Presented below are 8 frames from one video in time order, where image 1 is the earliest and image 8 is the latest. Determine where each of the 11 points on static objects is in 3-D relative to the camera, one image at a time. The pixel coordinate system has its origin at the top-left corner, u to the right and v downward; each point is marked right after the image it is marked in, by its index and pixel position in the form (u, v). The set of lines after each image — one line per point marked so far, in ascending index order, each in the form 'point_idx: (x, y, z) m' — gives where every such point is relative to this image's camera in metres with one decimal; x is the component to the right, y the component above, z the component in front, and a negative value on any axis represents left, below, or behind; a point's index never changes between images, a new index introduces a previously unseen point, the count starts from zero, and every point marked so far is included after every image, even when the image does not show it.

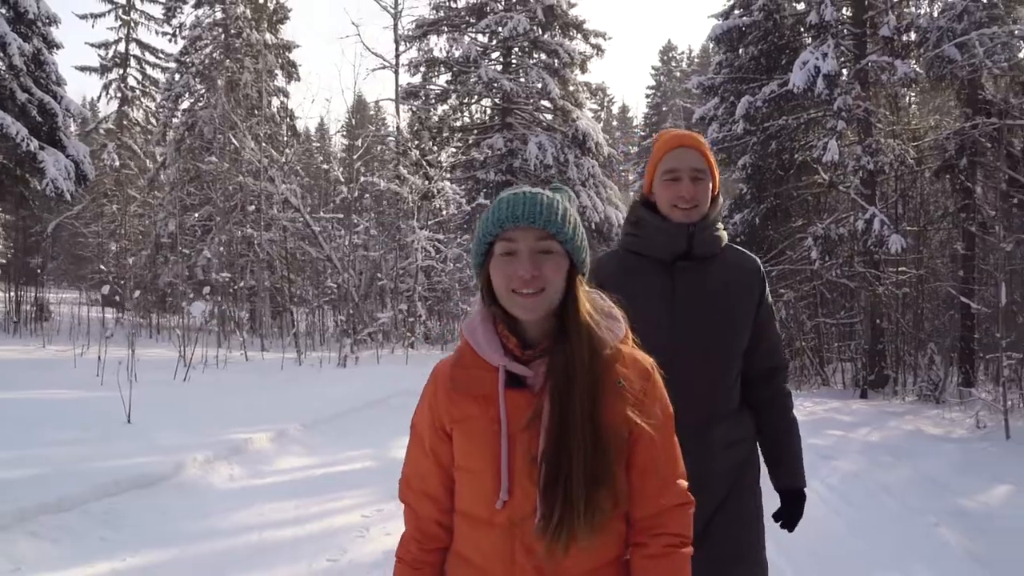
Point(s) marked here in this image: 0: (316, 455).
0: (-1.0, -0.8, +4.6) m
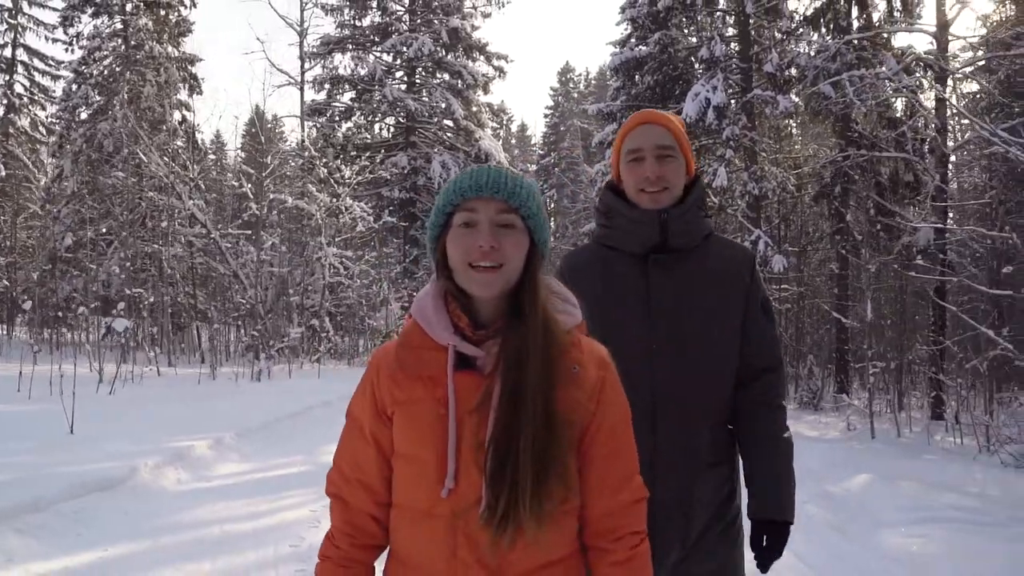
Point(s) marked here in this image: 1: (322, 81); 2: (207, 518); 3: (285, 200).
0: (-1.4, -0.9, +4.9) m
1: (-3.9, +4.2, +19.1) m
2: (-1.2, -0.9, +3.6) m
3: (-3.5, +1.4, +14.5) m
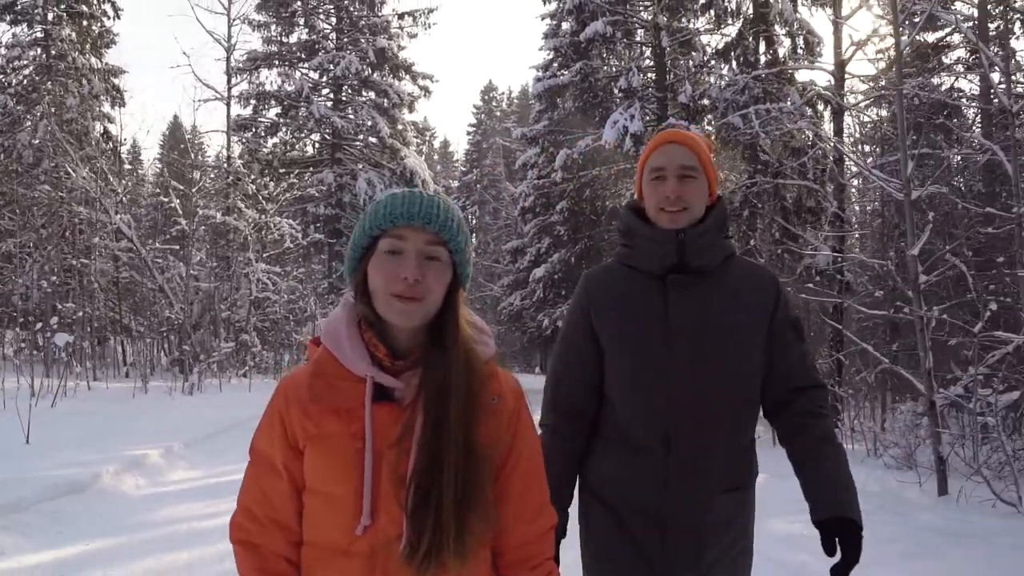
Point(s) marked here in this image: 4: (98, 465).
0: (-1.7, -1.0, +5.2) m
1: (-5.4, +3.9, +19.2) m
2: (-1.4, -1.0, +3.9) m
3: (-4.7, +1.1, +14.7) m
4: (-2.0, -0.8, +4.5) m
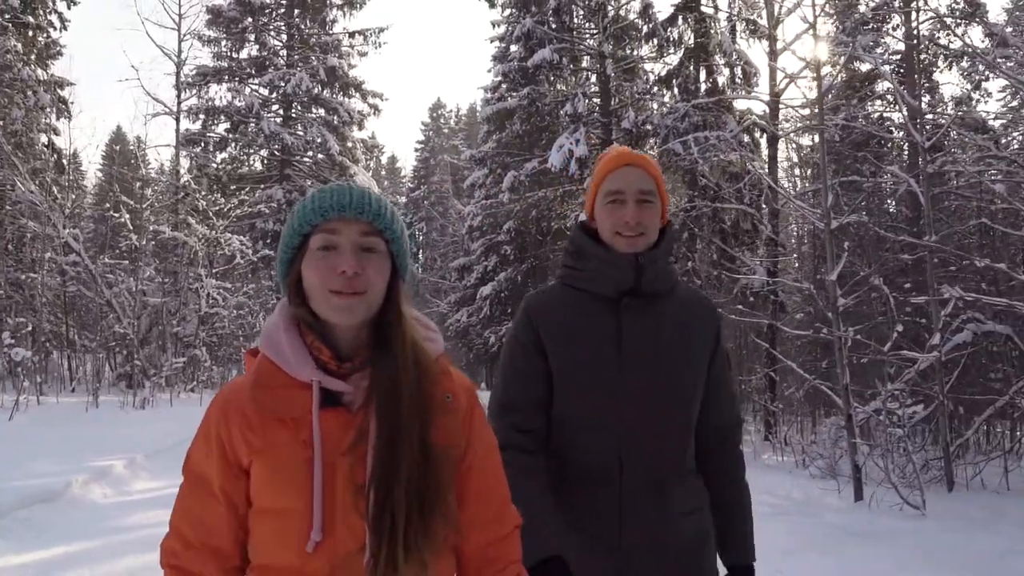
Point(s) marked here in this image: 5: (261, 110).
0: (-2.0, -1.1, +5.4) m
1: (-6.5, +3.6, +19.3) m
2: (-1.7, -1.0, +4.2) m
3: (-5.5, +0.9, +14.7) m
4: (-2.2, -0.9, +4.7) m
5: (-5.1, +3.6, +19.0) m
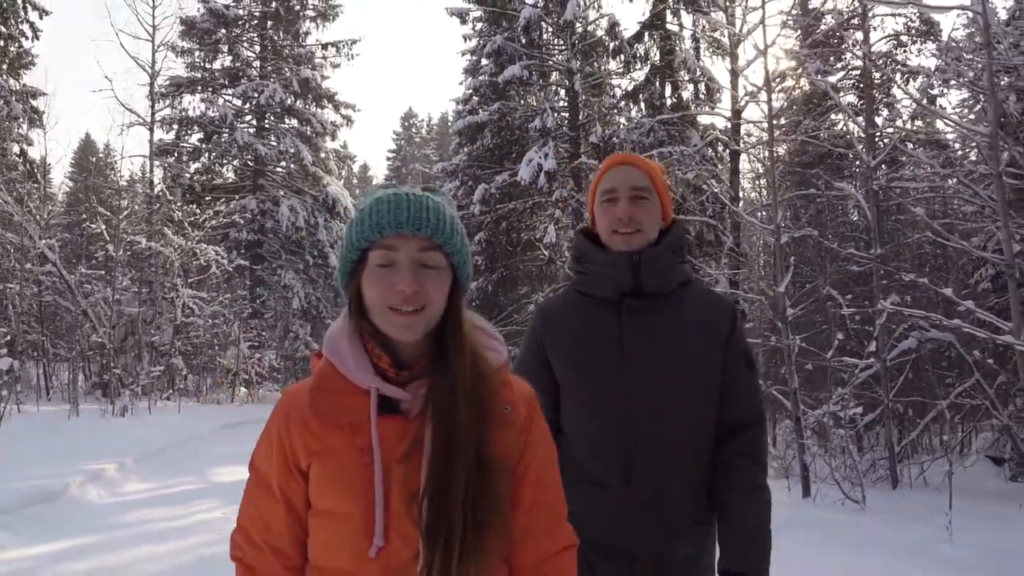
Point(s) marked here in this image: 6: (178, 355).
0: (-2.2, -1.2, +5.7) m
1: (-7.1, +3.5, +19.5) m
2: (-1.8, -1.1, +4.5) m
3: (-6.0, +0.7, +14.9) m
4: (-2.4, -1.0, +5.0) m
5: (-5.7, +3.4, +19.2) m
6: (-5.7, -1.1, +15.8) m
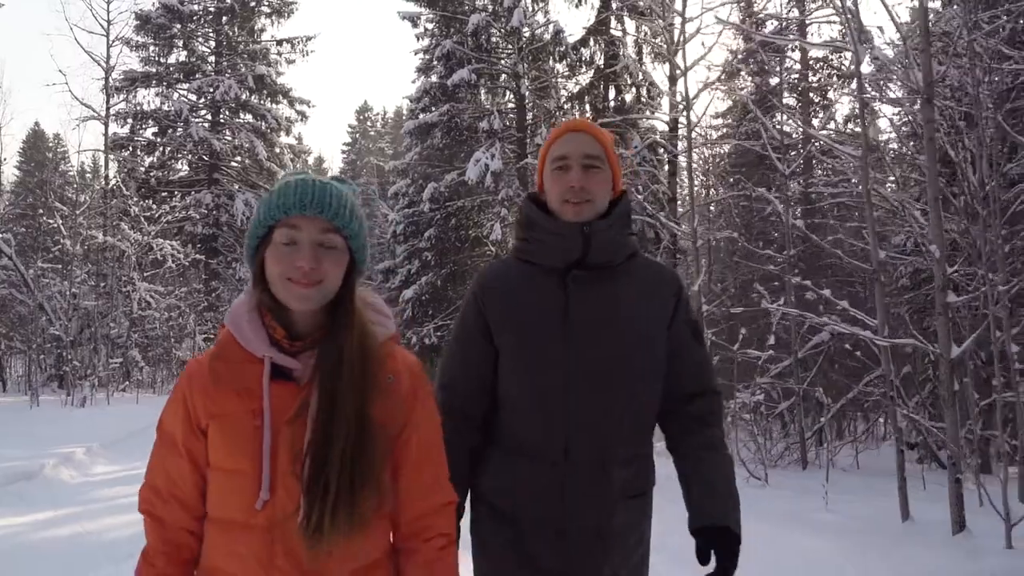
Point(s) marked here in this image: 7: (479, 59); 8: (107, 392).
0: (-2.6, -1.2, +6.2) m
1: (-8.1, +3.6, +19.7) m
2: (-2.1, -1.1, +5.0) m
3: (-6.8, +0.8, +15.2) m
4: (-2.8, -1.0, +5.4) m
5: (-6.7, +3.6, +19.4) m
6: (-6.5, -1.0, +16.1) m
7: (-0.5, +3.6, +14.7) m
8: (-6.6, -1.7, +15.1) m
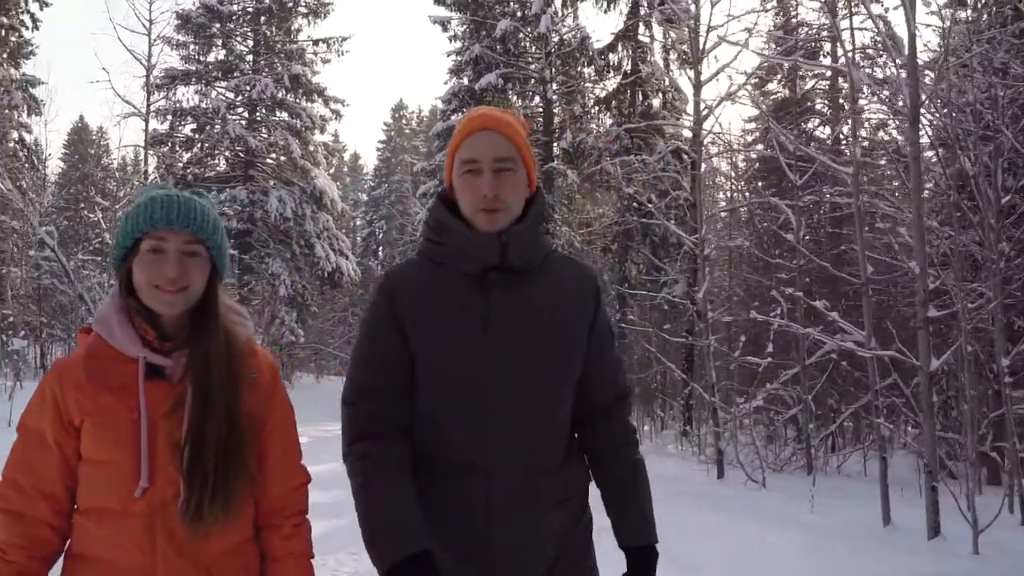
0: (-2.6, -1.1, +6.6) m
1: (-7.5, +3.8, +20.2) m
2: (-2.1, -1.1, +5.3) m
3: (-6.4, +1.0, +15.7) m
4: (-2.7, -1.0, +5.8) m
5: (-6.1, +3.7, +19.9) m
6: (-6.1, -0.9, +16.6) m
7: (-0.1, +3.6, +15.0) m
8: (-6.2, -1.5, +15.7) m
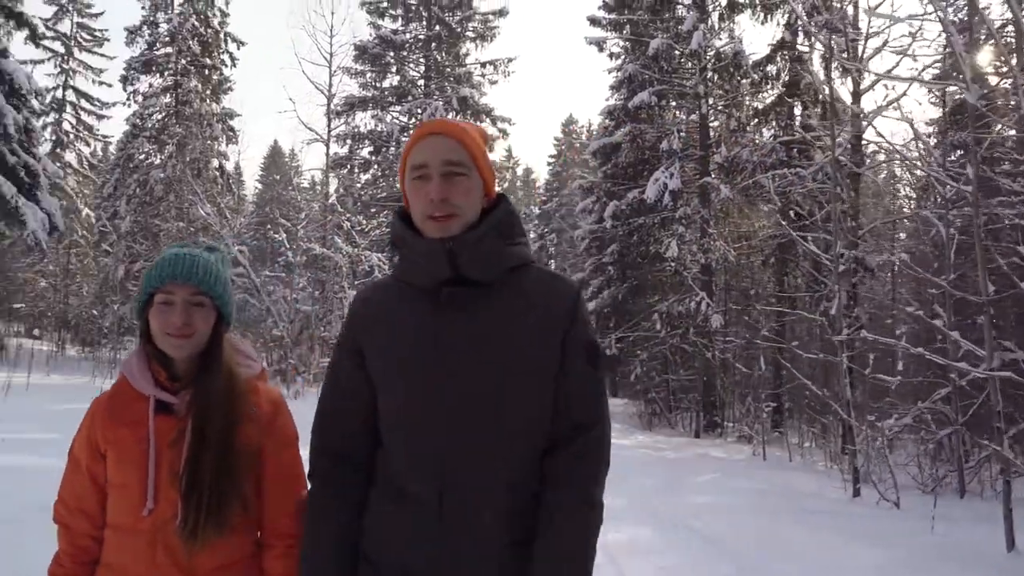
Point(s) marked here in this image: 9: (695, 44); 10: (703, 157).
0: (-1.6, -1.3, +7.3) m
1: (-3.9, +3.5, +21.7) m
2: (-1.4, -1.2, +6.0) m
3: (-3.6, +0.7, +17.0) m
4: (-1.9, -1.1, +6.6) m
5: (-2.6, +3.4, +21.2) m
6: (-3.2, -1.1, +17.9) m
7: (+2.4, +3.4, +15.2) m
8: (-3.5, -1.8, +16.9) m
9: (+2.8, +3.7, +14.2) m
10: (+3.1, +2.1, +14.9) m
